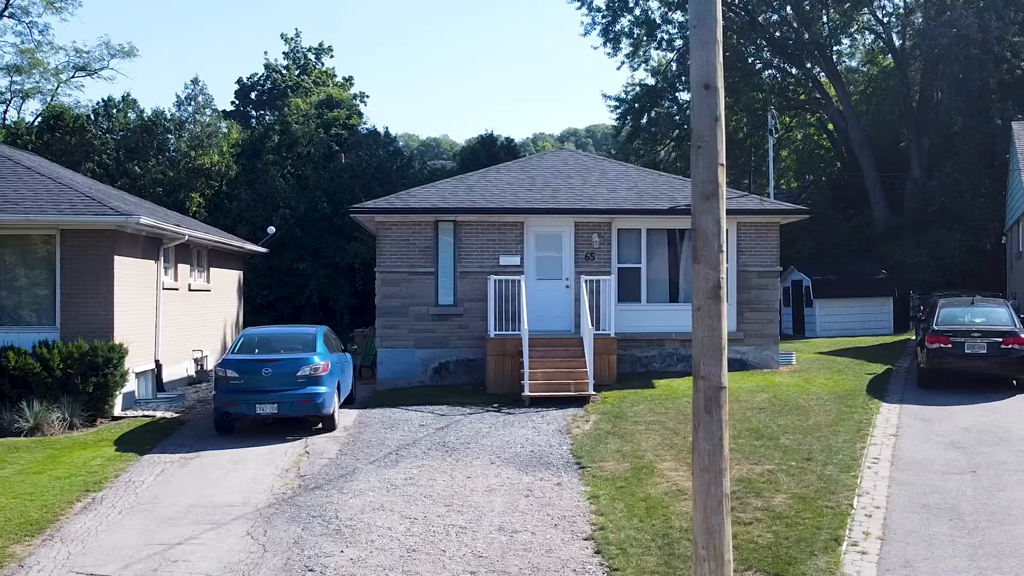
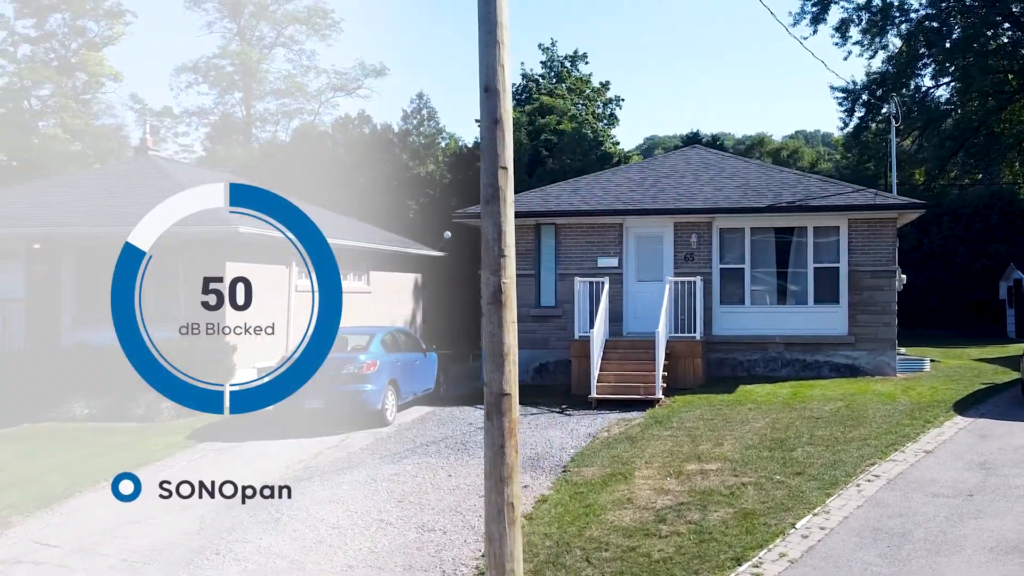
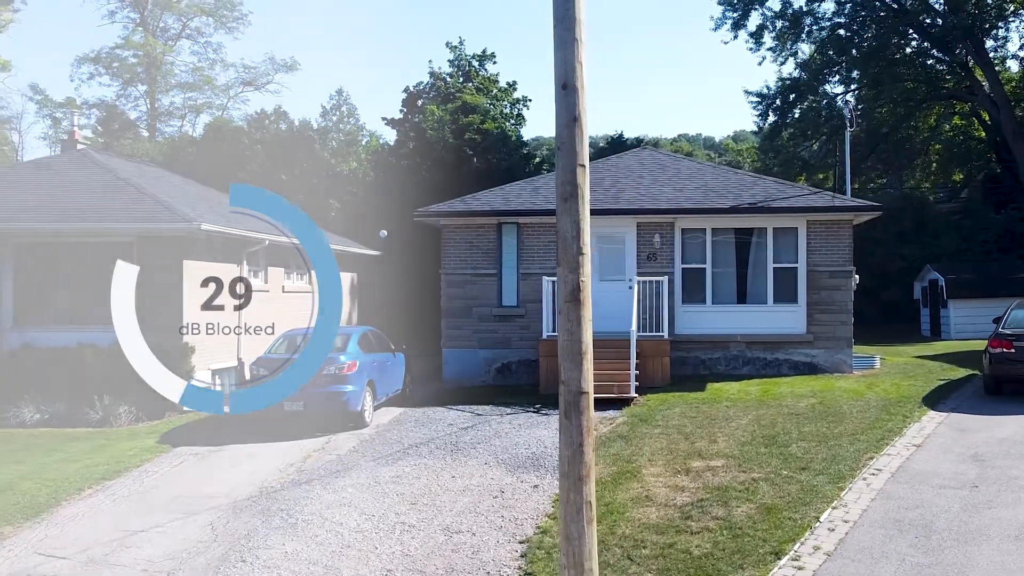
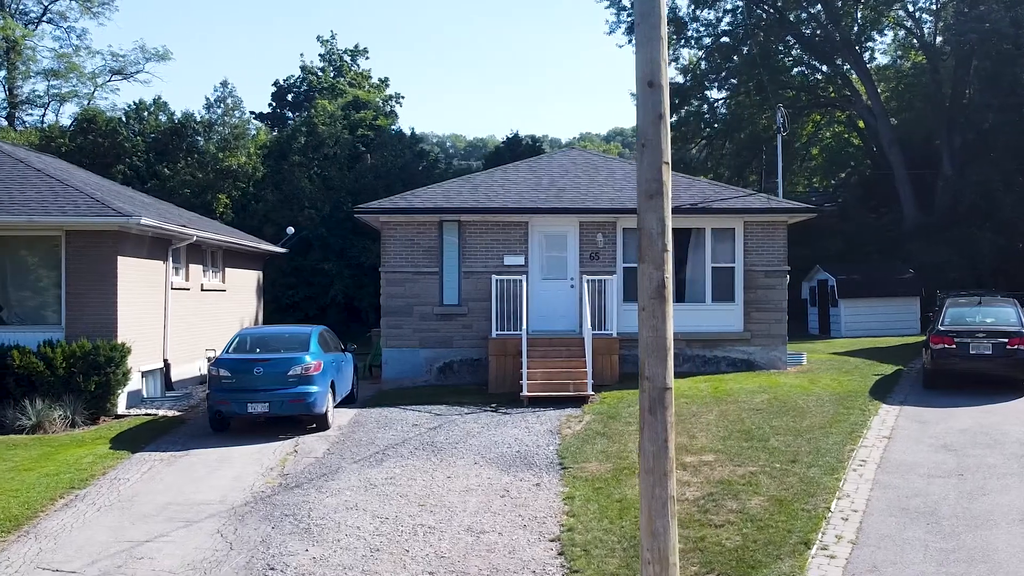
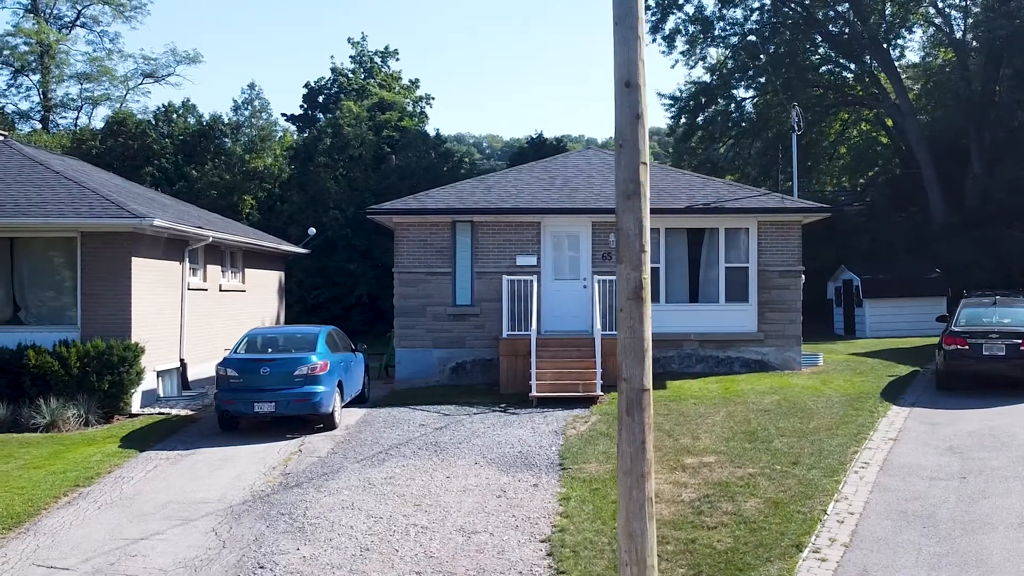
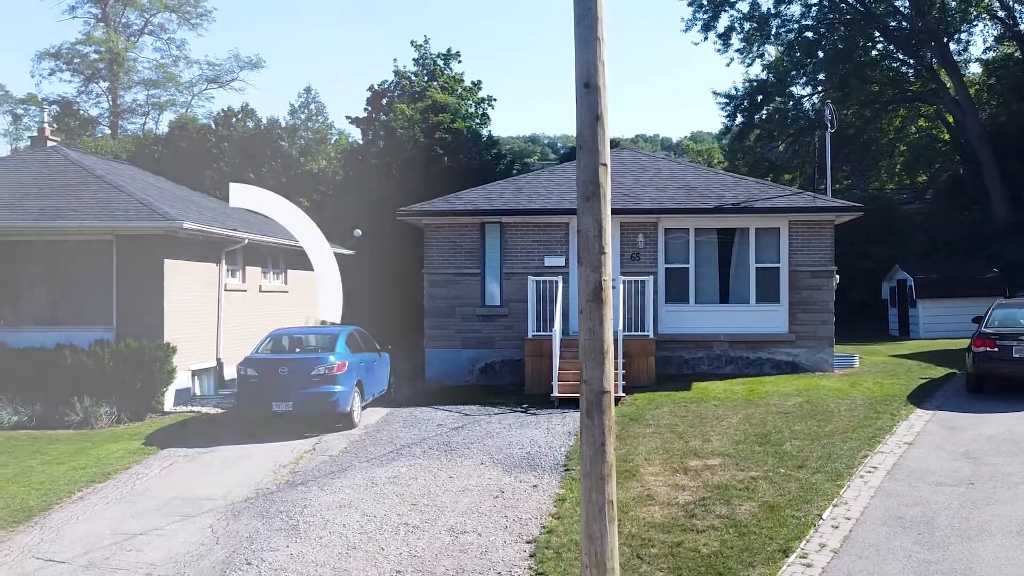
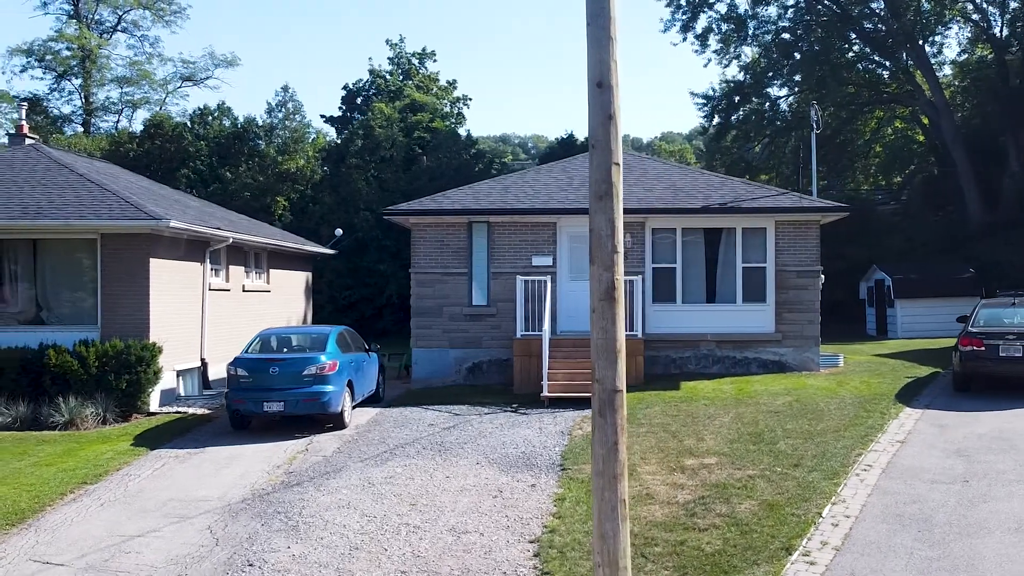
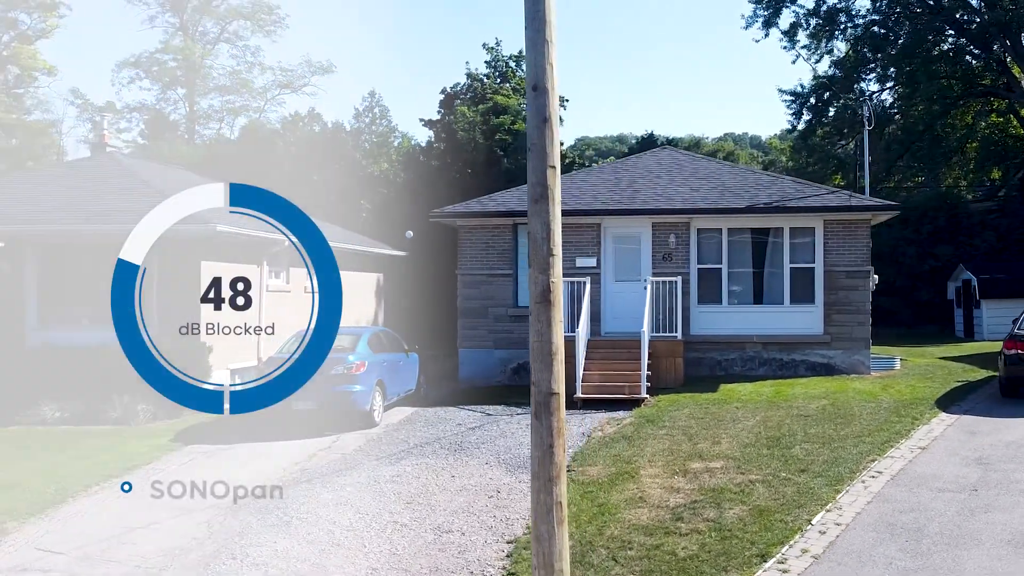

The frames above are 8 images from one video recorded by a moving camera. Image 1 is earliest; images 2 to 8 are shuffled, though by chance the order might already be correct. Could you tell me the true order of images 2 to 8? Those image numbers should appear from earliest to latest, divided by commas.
4, 5, 7, 6, 3, 8, 2
